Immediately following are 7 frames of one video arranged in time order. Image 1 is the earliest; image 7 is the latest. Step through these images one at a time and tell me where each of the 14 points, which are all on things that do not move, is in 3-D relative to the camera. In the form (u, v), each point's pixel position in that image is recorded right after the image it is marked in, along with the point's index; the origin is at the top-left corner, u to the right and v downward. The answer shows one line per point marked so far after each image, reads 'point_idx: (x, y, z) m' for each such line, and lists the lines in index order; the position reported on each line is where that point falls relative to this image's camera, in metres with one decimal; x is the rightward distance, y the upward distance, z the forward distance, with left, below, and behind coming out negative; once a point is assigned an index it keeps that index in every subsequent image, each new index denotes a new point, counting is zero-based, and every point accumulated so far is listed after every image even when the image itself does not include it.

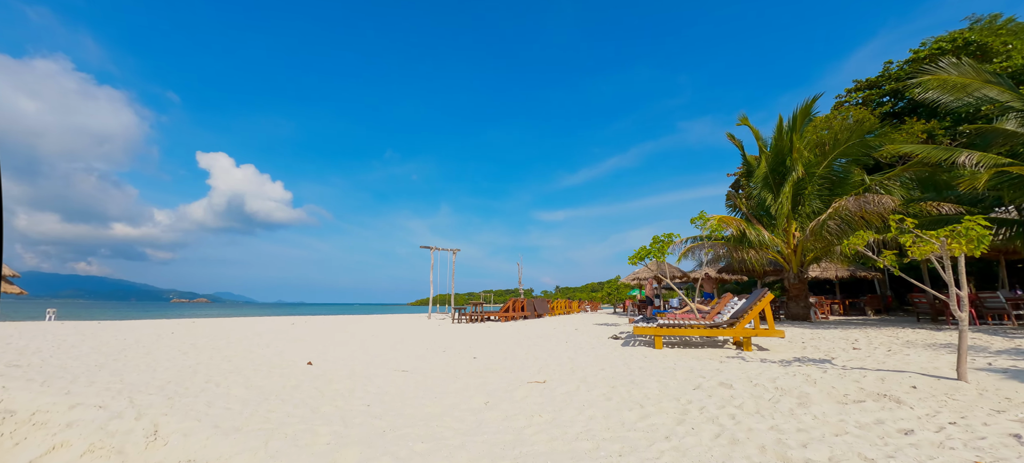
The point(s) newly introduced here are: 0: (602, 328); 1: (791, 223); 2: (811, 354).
0: (+2.7, -3.0, +12.0) m
1: (+10.2, +0.2, +14.7) m
2: (+5.0, -2.0, +6.5) m
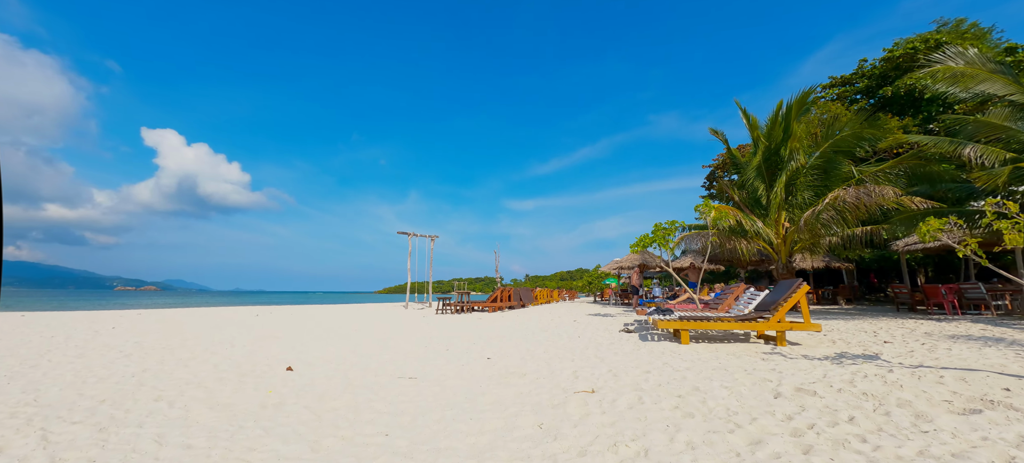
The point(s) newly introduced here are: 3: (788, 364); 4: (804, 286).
0: (+2.5, -2.5, +11.4) m
1: (+9.8, +0.6, +14.5) m
2: (+5.3, -1.8, +6.1) m
3: (+3.6, -1.7, +5.1) m
4: (+4.8, -0.9, +6.4) m
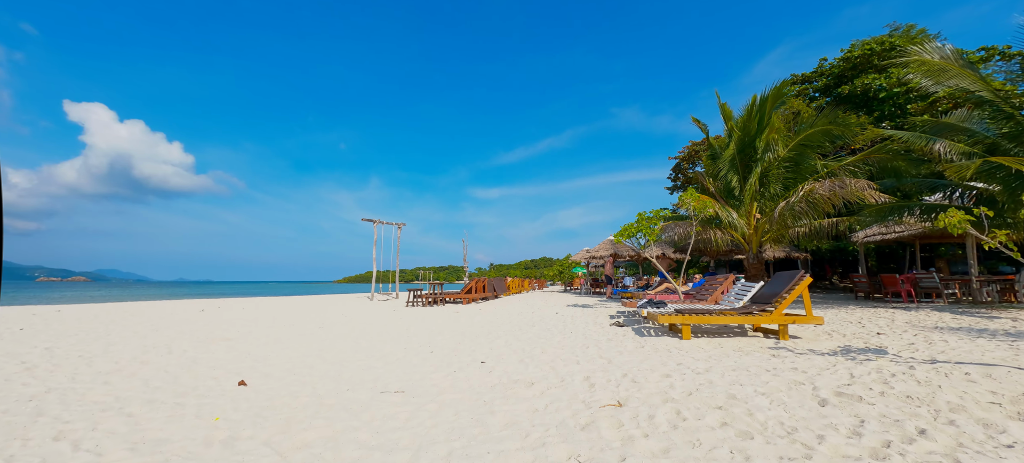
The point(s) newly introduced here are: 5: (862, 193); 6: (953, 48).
0: (+2.0, -2.2, +11.0) m
1: (+9.0, +1.0, +14.7) m
2: (+5.2, -1.7, +5.9) m
3: (+3.6, -1.6, +4.8) m
4: (+4.7, -0.7, +6.2) m
5: (+12.0, +1.3, +13.2) m
6: (+13.3, +5.5, +12.0) m
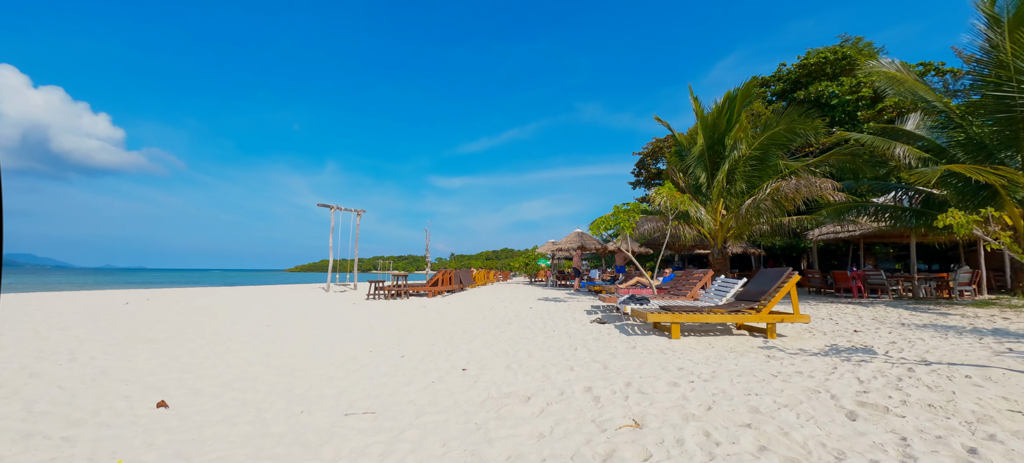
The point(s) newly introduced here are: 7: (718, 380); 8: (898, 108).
0: (+1.2, -2.0, +10.6) m
1: (+7.9, +1.2, +14.9) m
2: (+4.9, -1.6, +5.9) m
3: (+3.4, -1.5, +4.6) m
4: (+4.4, -0.7, +6.0) m
5: (+11.0, +1.4, +13.7) m
6: (+12.6, +5.5, +12.5) m
7: (+2.0, -1.4, +3.8) m
8: (+19.3, +6.2, +19.6) m
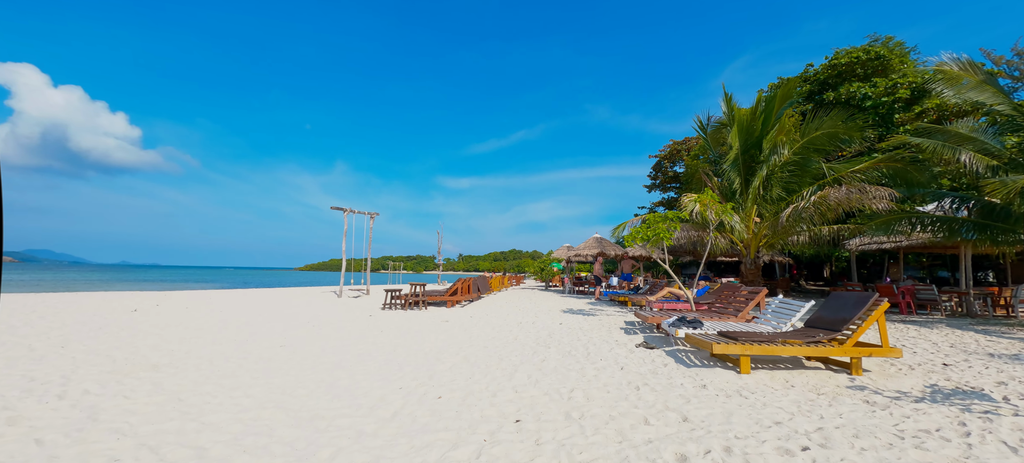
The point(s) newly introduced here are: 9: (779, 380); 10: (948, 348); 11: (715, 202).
0: (+1.8, -2.2, +9.9) m
1: (+8.7, +0.8, +14.1) m
2: (+5.4, -1.9, +5.1) m
3: (+4.0, -1.8, +3.8) m
4: (+5.0, -0.9, +5.3) m
5: (+11.8, +1.0, +12.8) m
6: (+13.4, +5.2, +11.6) m
7: (+2.6, -1.7, +3.1) m
8: (+20.2, +5.7, +18.5) m
9: (+3.3, -1.8, +4.9) m
10: (+7.6, -2.0, +6.8) m
11: (+6.3, +1.1, +12.5) m
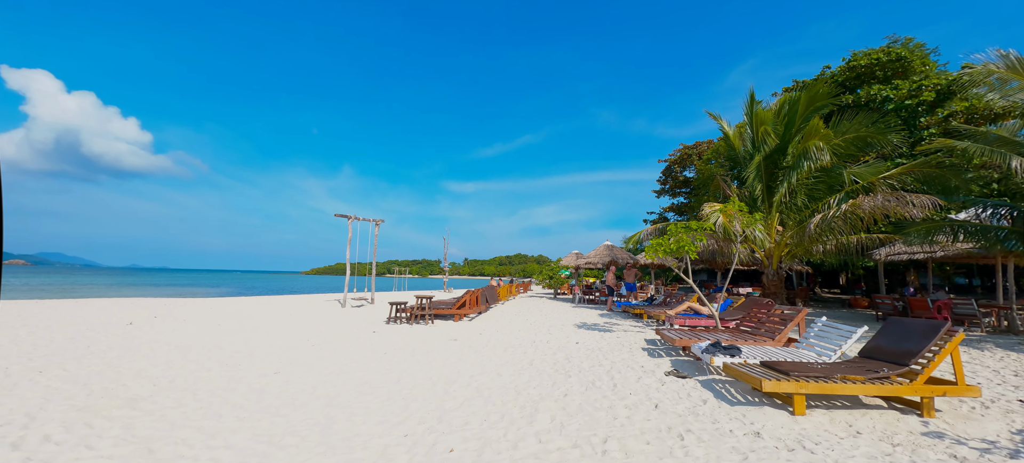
0: (+2.1, -2.5, +9.2) m
1: (+9.0, +0.5, +13.4) m
2: (+5.7, -2.1, +4.4) m
3: (+4.2, -2.0, +3.2) m
4: (+5.2, -1.2, +4.6) m
5: (+12.1, +0.7, +12.1) m
6: (+13.7, +4.8, +10.9) m
7: (+2.8, -1.9, +2.5) m
8: (+20.6, +5.3, +17.7) m
9: (+3.5, -2.1, +4.3) m
10: (+7.8, -2.3, +6.1) m
11: (+6.7, +0.8, +11.8) m
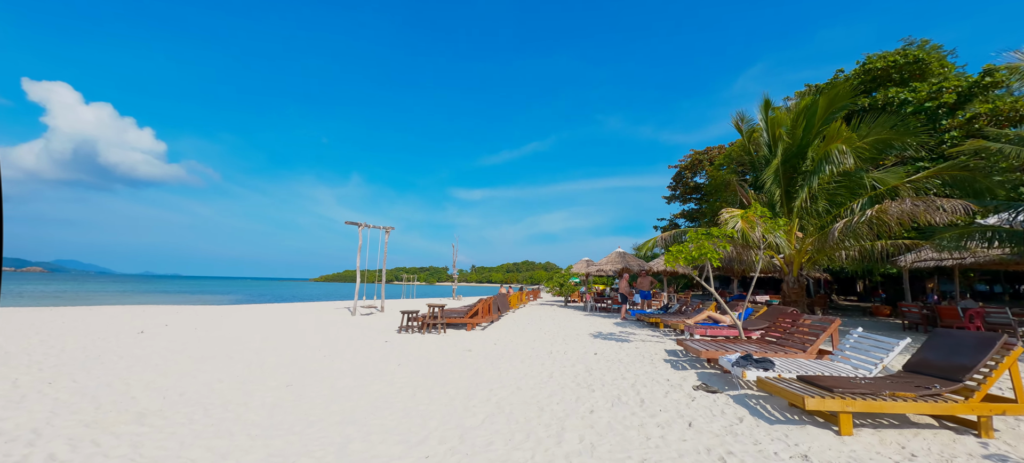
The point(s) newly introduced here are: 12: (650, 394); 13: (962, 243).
0: (+2.5, -2.7, +8.9) m
1: (+9.4, +0.3, +13.0) m
2: (+5.9, -2.2, +4.1) m
3: (+4.4, -2.0, +2.8) m
4: (+5.4, -1.2, +4.3) m
5: (+12.5, +0.5, +11.7) m
6: (+14.1, +4.7, +10.5) m
7: (+3.0, -1.9, +2.2) m
8: (+21.1, +5.1, +17.2) m
9: (+3.8, -2.1, +3.9) m
10: (+8.1, -2.4, +5.7) m
11: (+7.1, +0.6, +11.5) m
12: (+1.9, -2.2, +5.4) m
13: (+12.7, -0.3, +11.2) m
